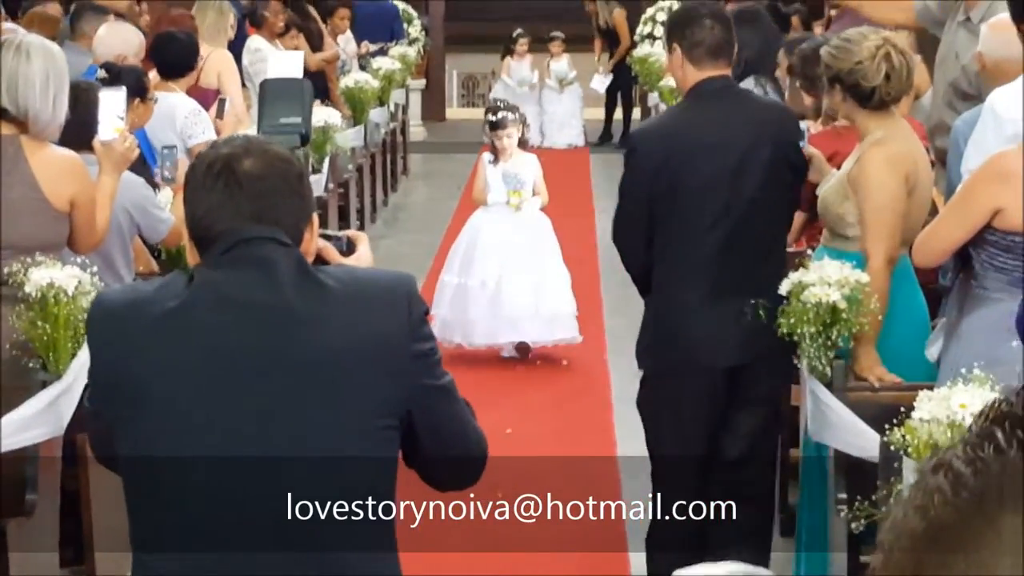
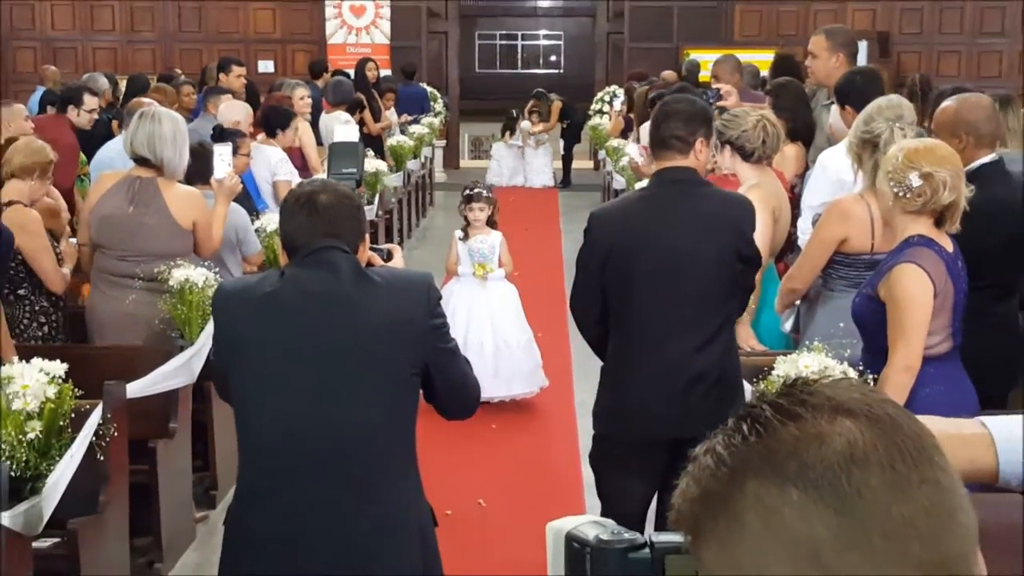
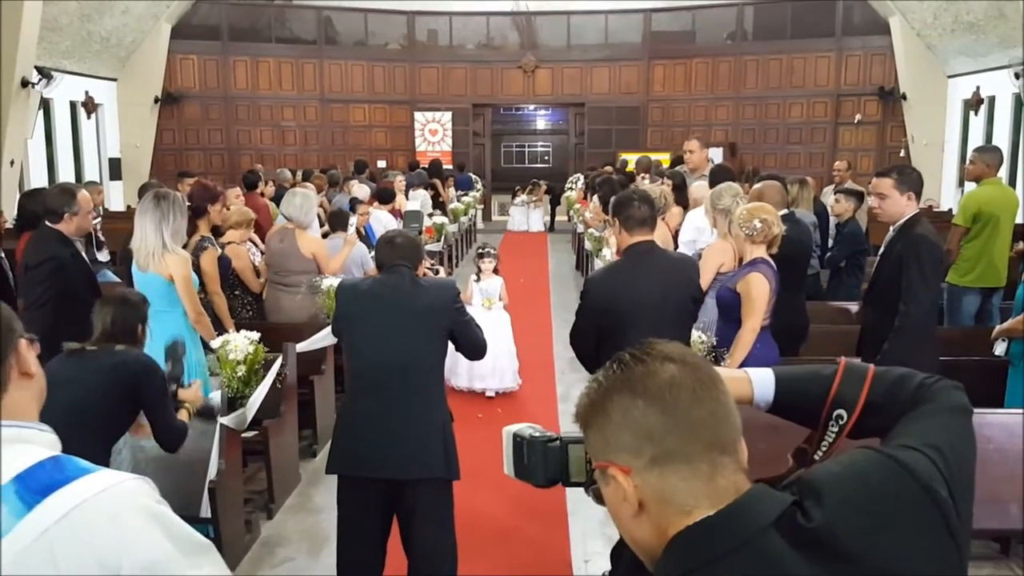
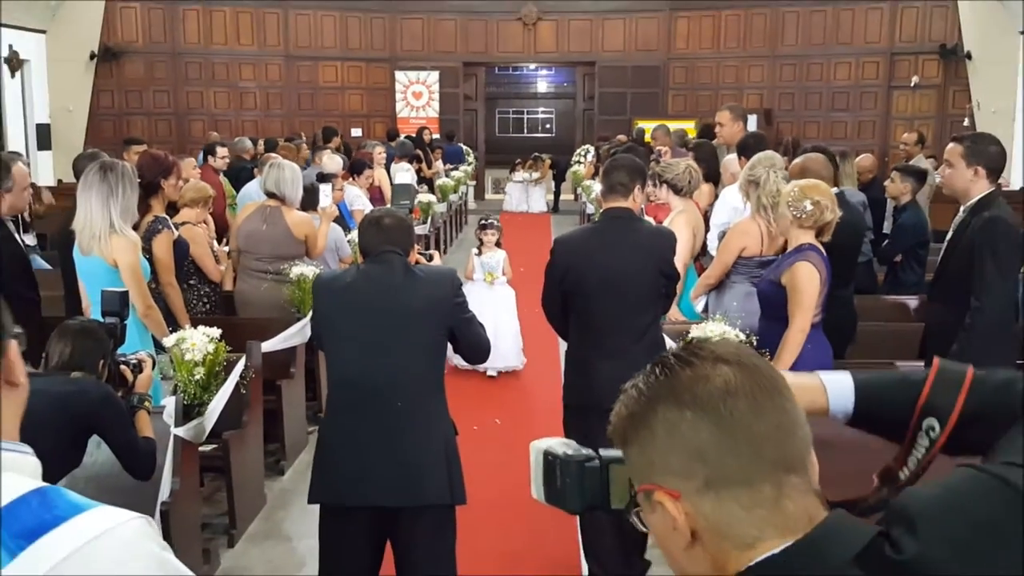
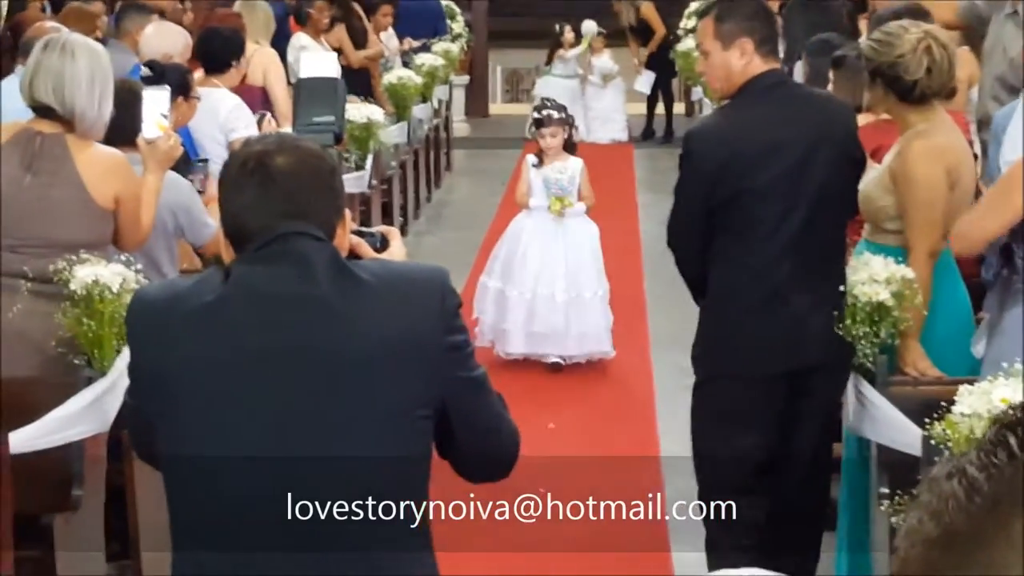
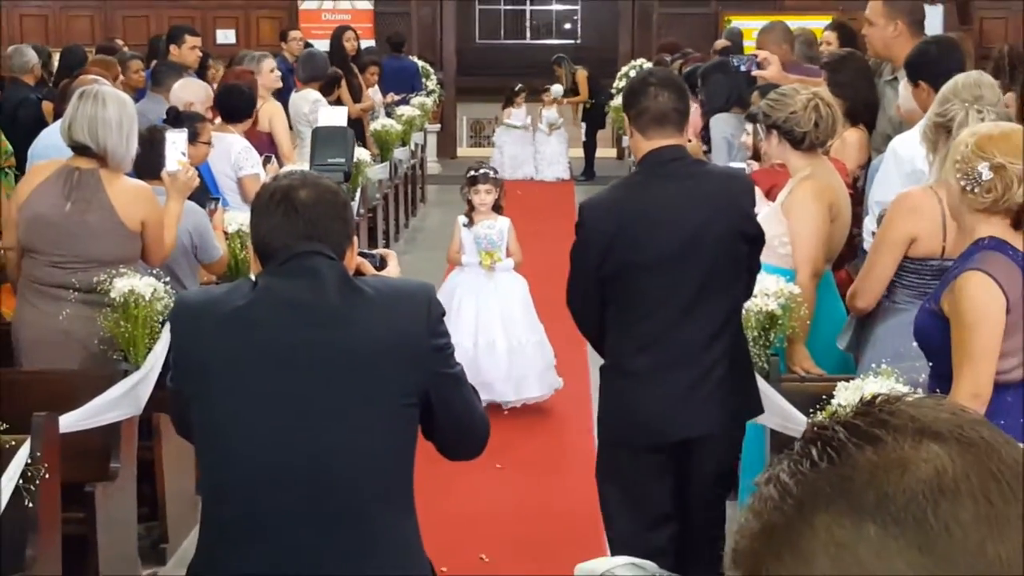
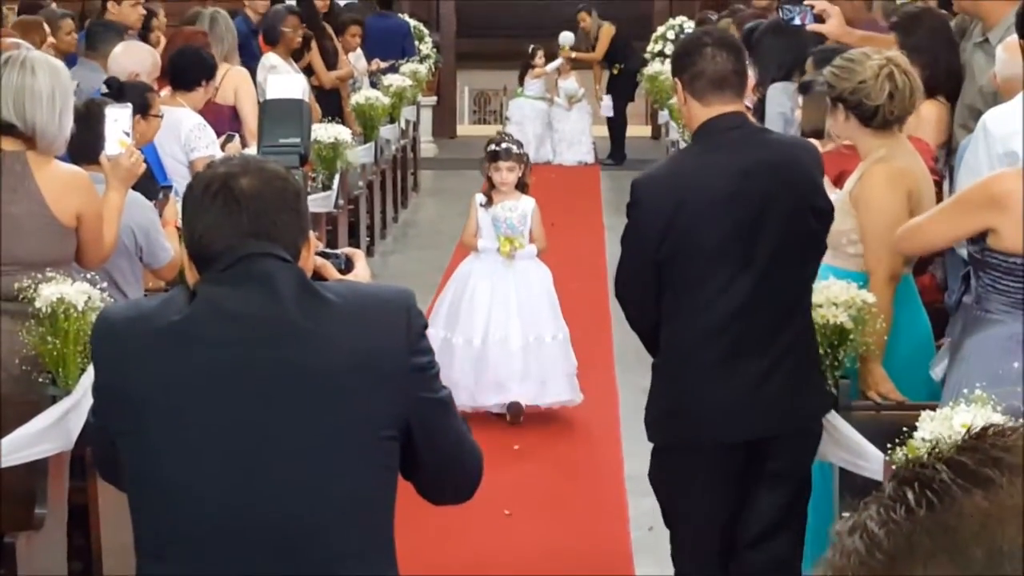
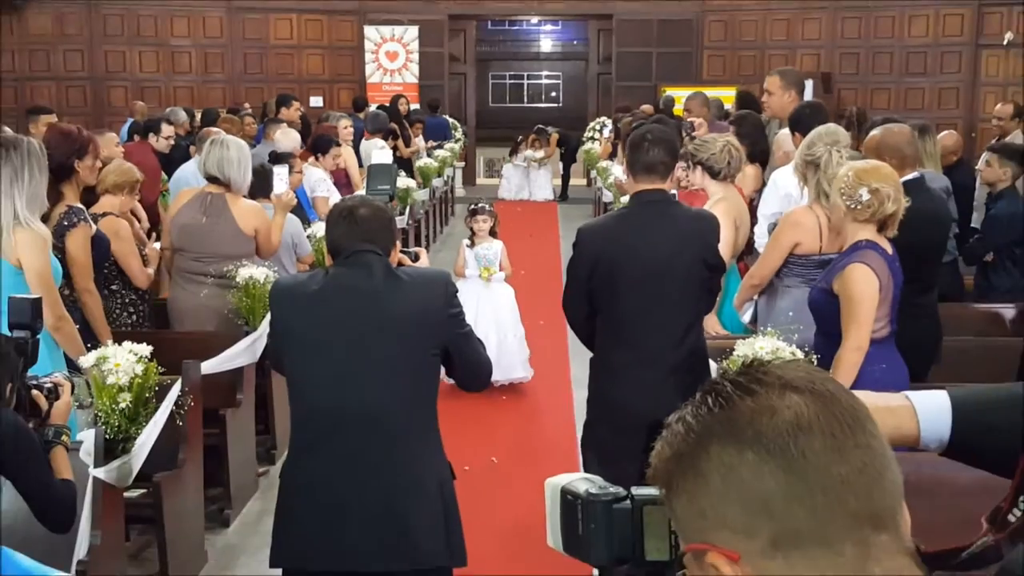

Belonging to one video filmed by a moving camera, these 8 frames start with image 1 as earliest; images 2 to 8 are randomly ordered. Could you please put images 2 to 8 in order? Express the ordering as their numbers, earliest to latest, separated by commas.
5, 7, 6, 2, 8, 4, 3
